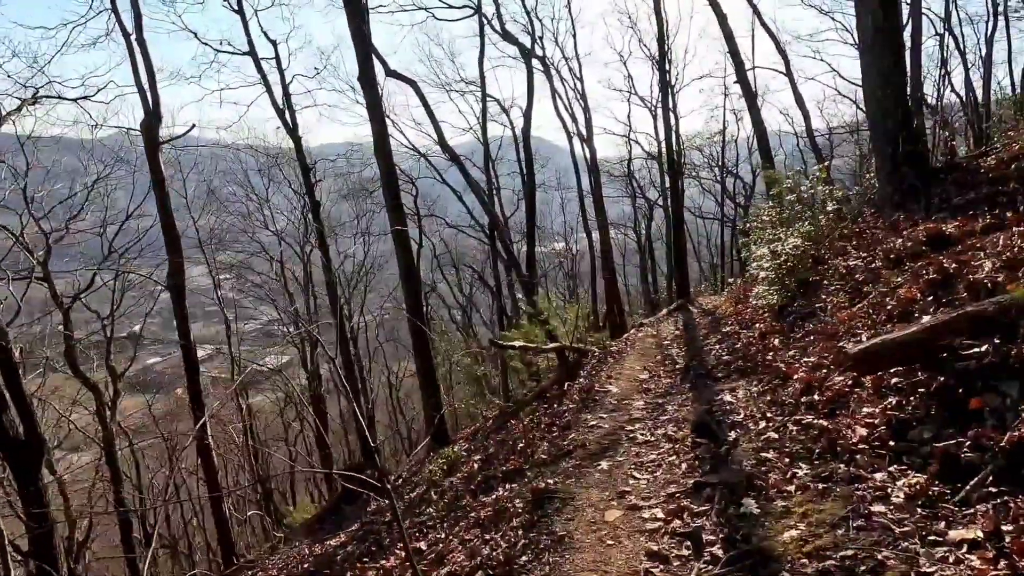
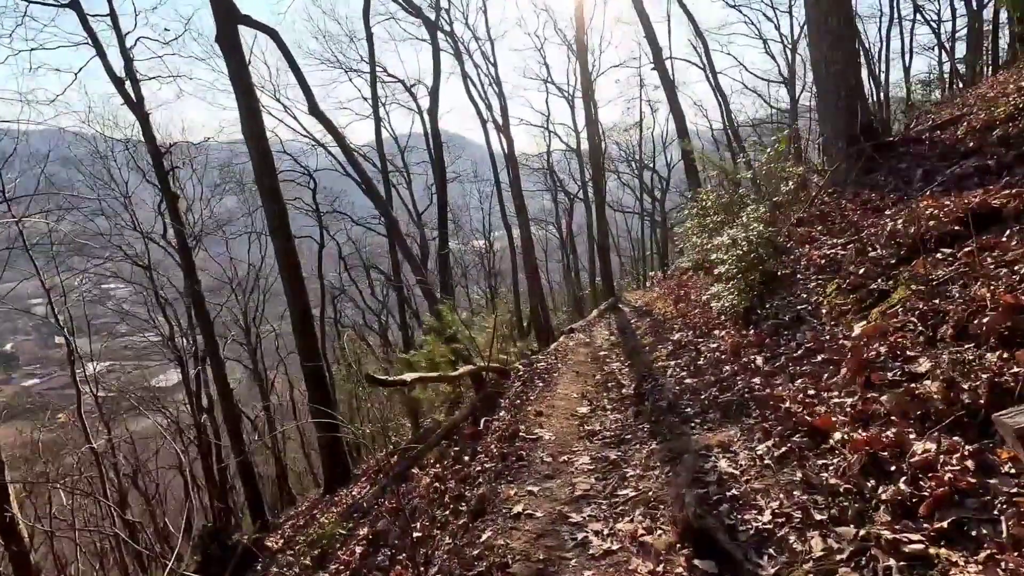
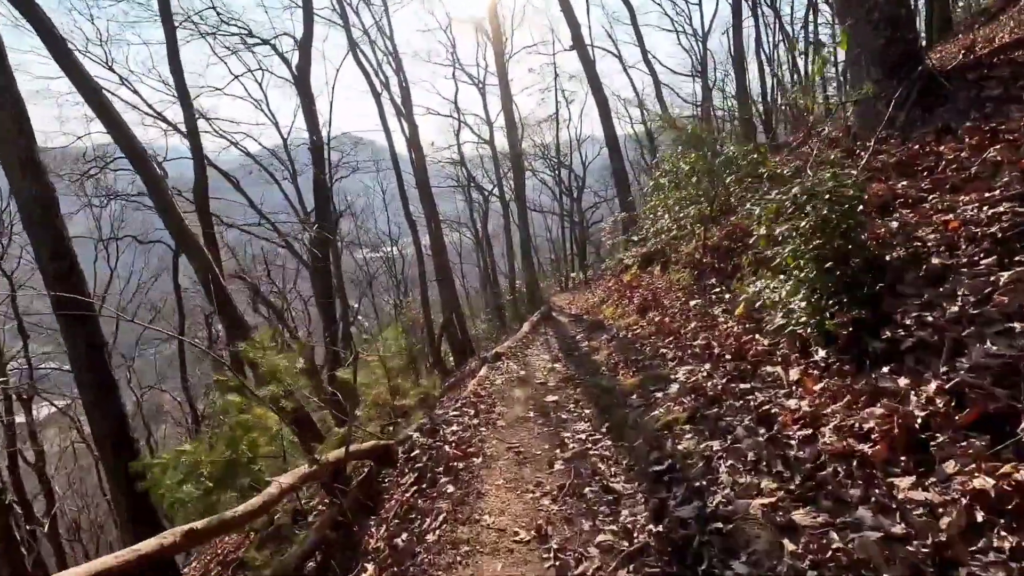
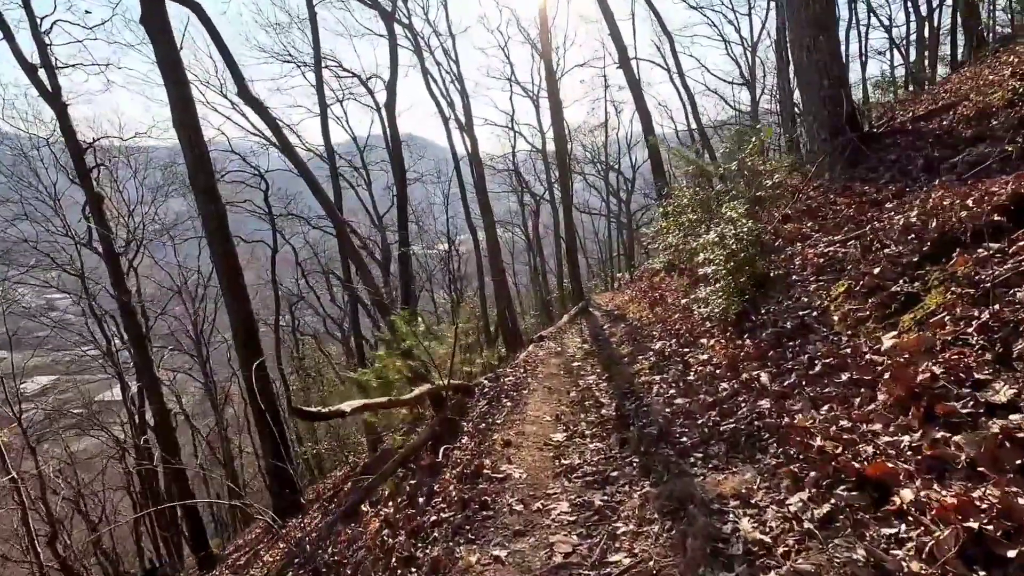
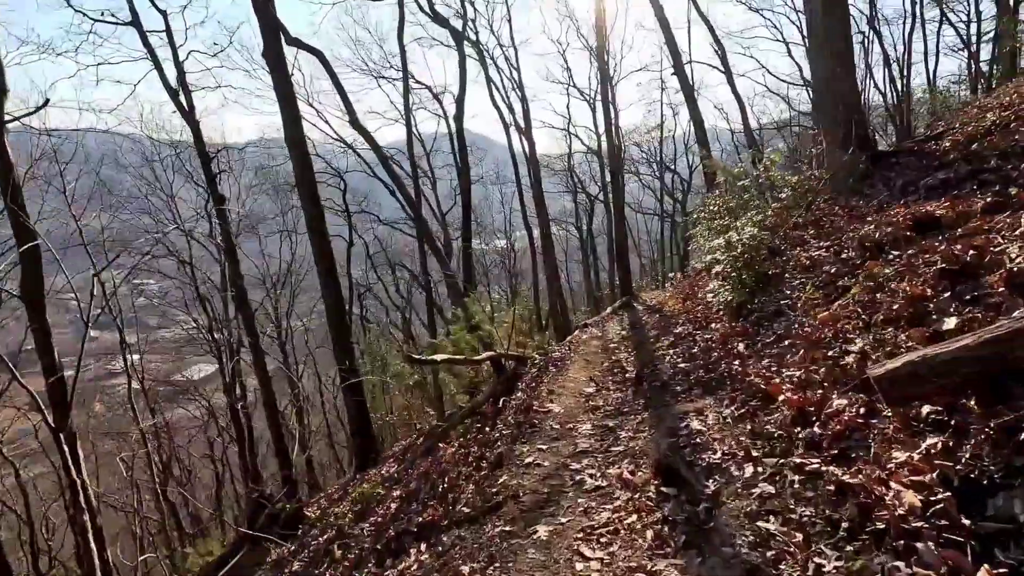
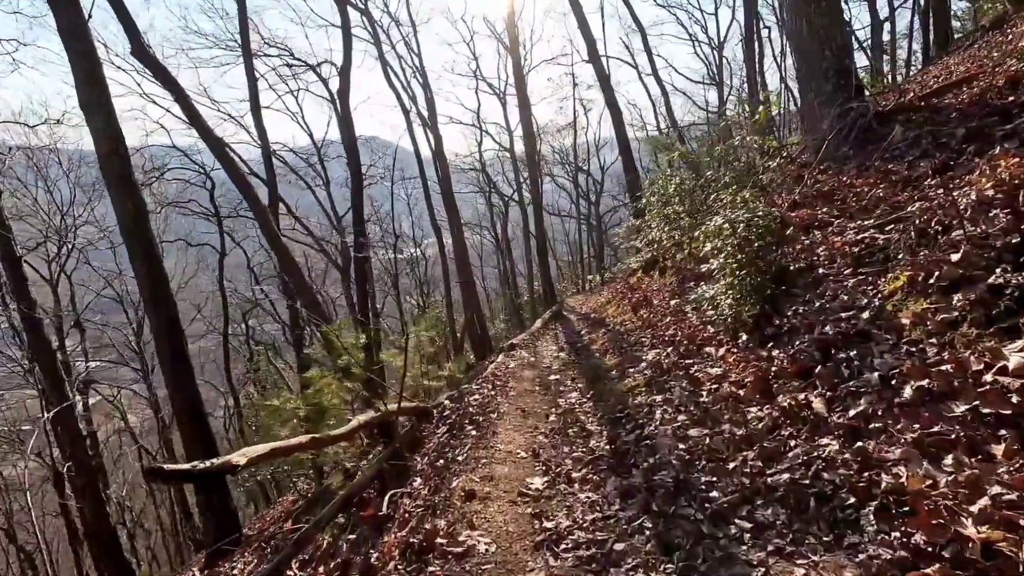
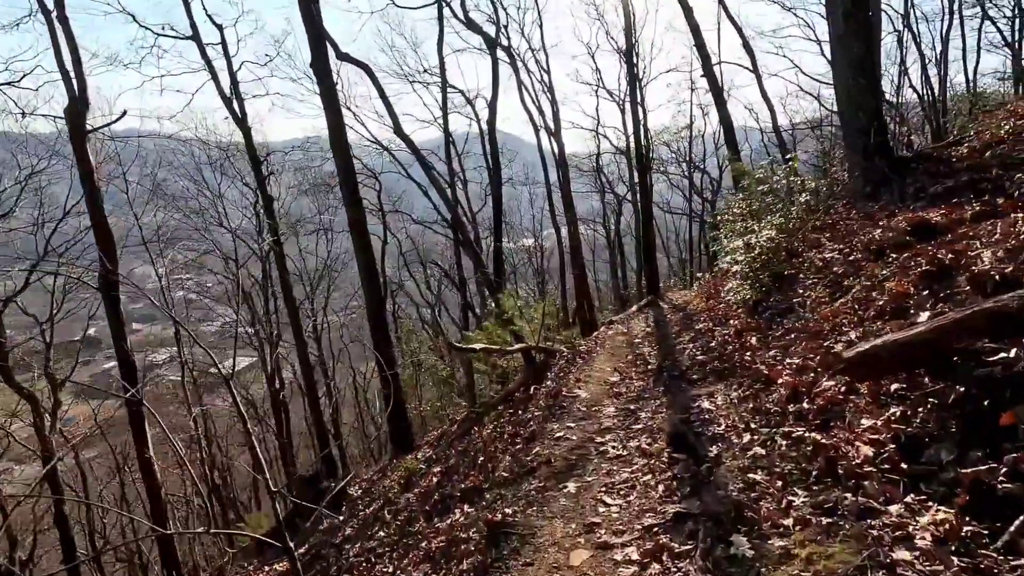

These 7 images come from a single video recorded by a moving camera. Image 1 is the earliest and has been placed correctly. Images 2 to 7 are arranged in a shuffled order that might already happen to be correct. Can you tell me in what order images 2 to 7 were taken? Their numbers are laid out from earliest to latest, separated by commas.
7, 5, 2, 4, 6, 3
